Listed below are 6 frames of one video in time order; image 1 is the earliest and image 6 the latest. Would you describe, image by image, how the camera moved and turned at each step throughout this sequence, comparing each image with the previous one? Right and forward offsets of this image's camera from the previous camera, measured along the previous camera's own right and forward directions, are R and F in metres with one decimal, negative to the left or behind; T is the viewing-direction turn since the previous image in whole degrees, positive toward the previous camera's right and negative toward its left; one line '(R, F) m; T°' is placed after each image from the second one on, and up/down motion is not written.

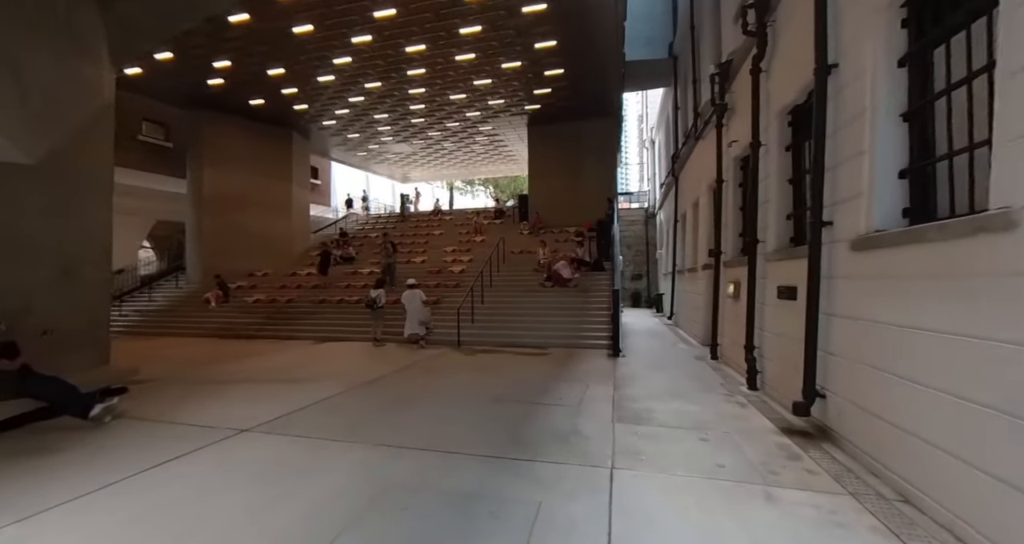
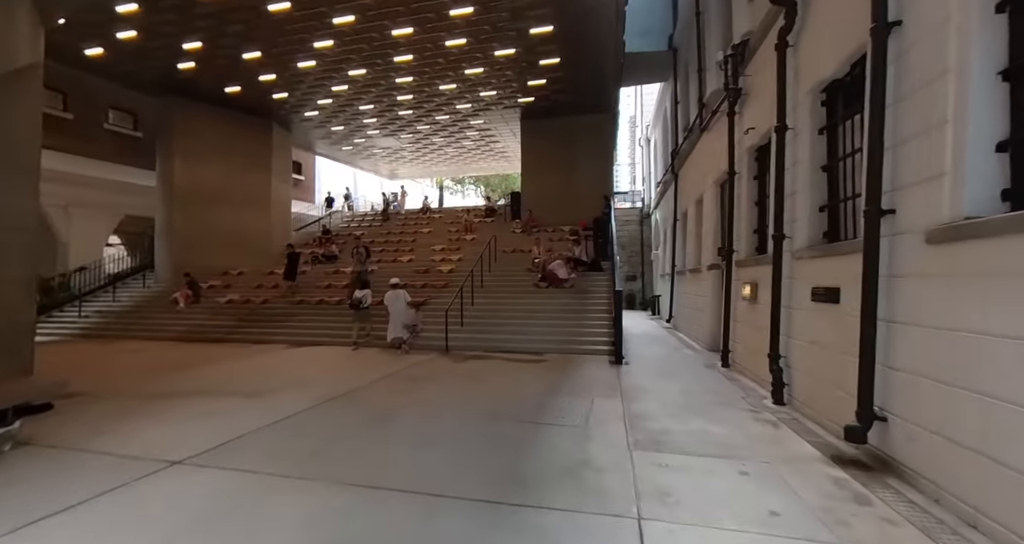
(-0.1, +0.7) m; +1°
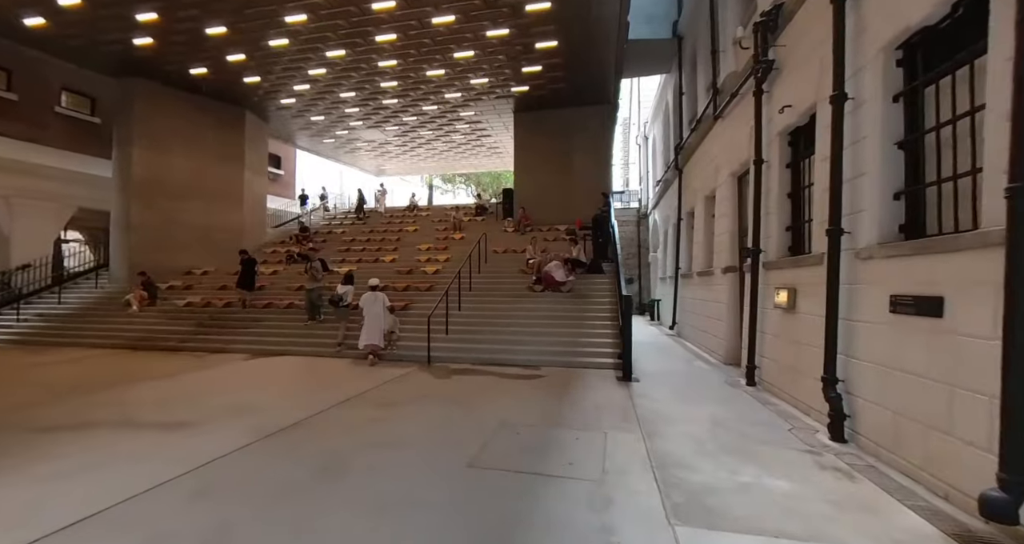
(0.0, +1.0) m; +1°
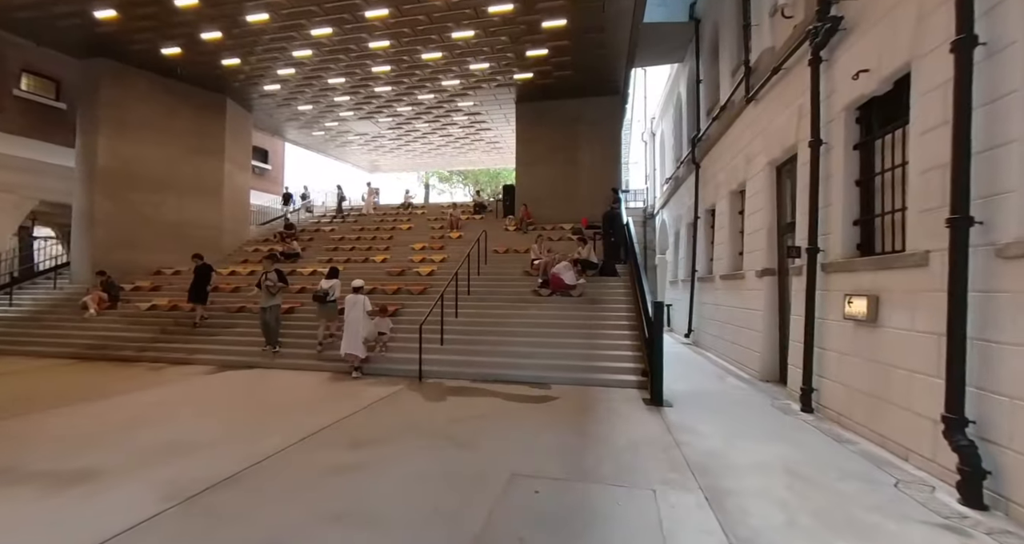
(-0.1, +1.0) m; 0°
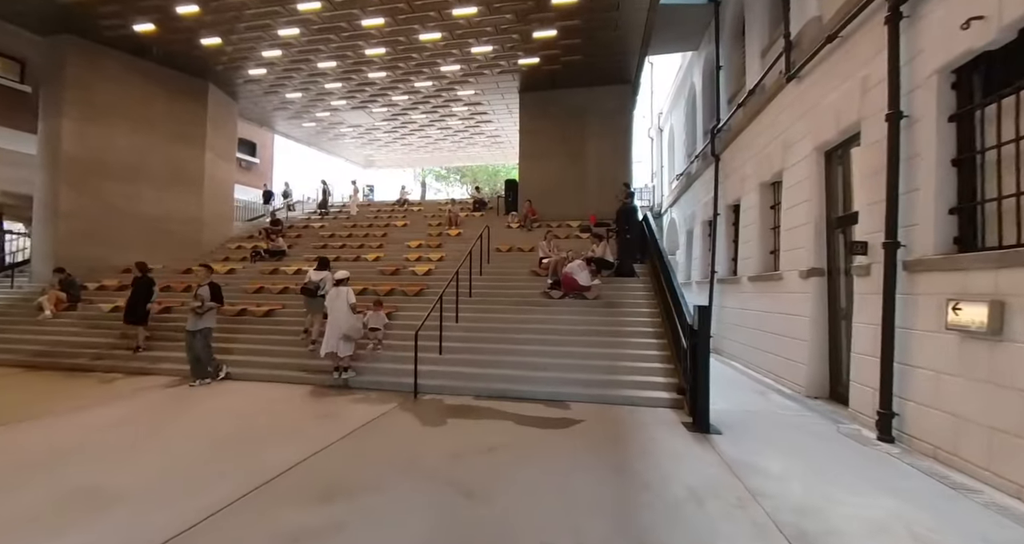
(-0.2, +0.9) m; +1°
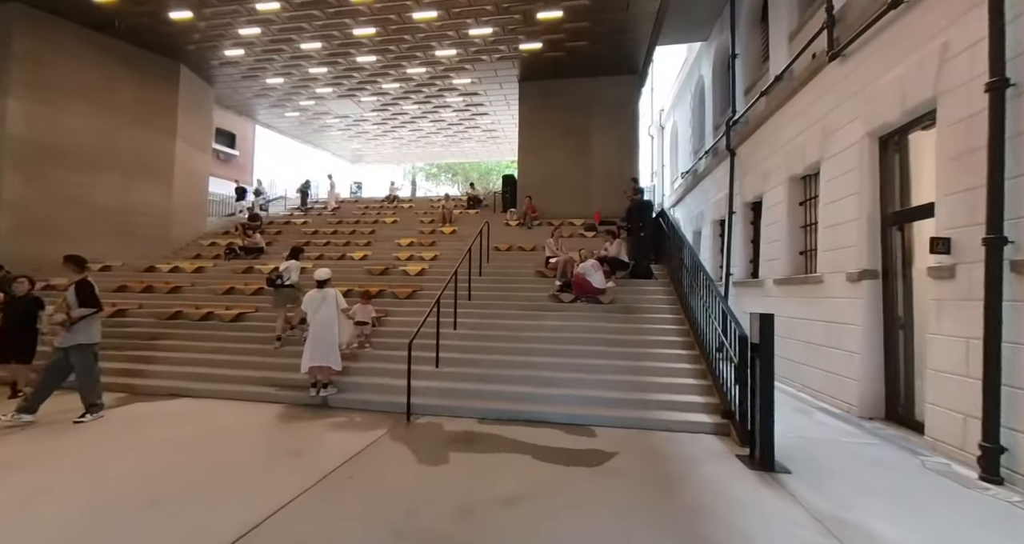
(-0.3, +0.8) m; +2°
